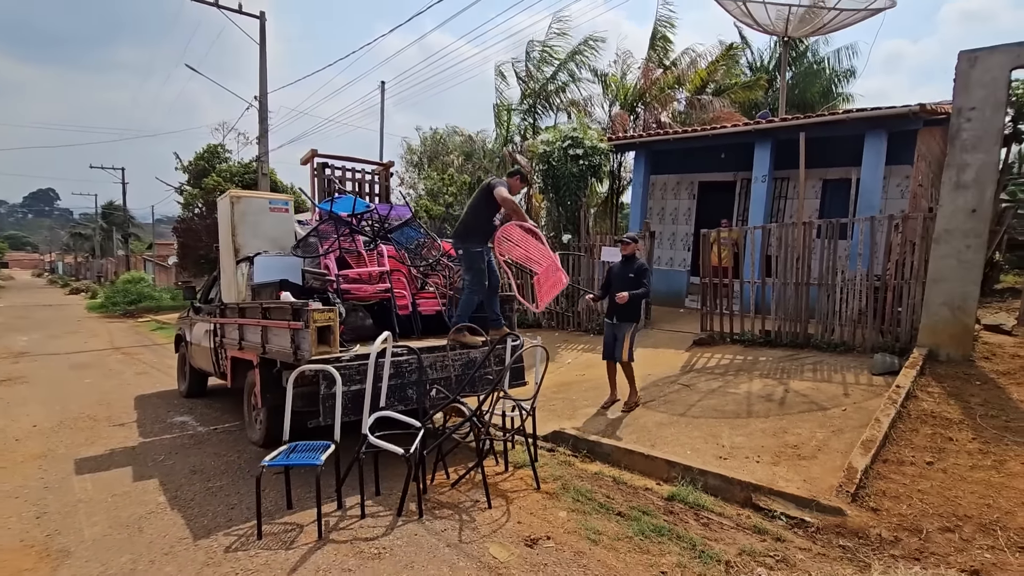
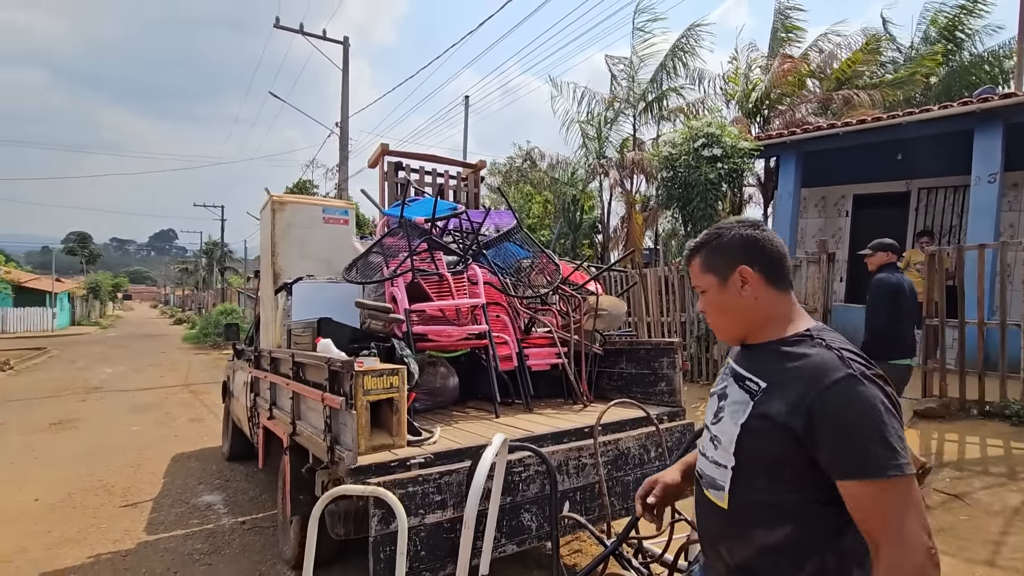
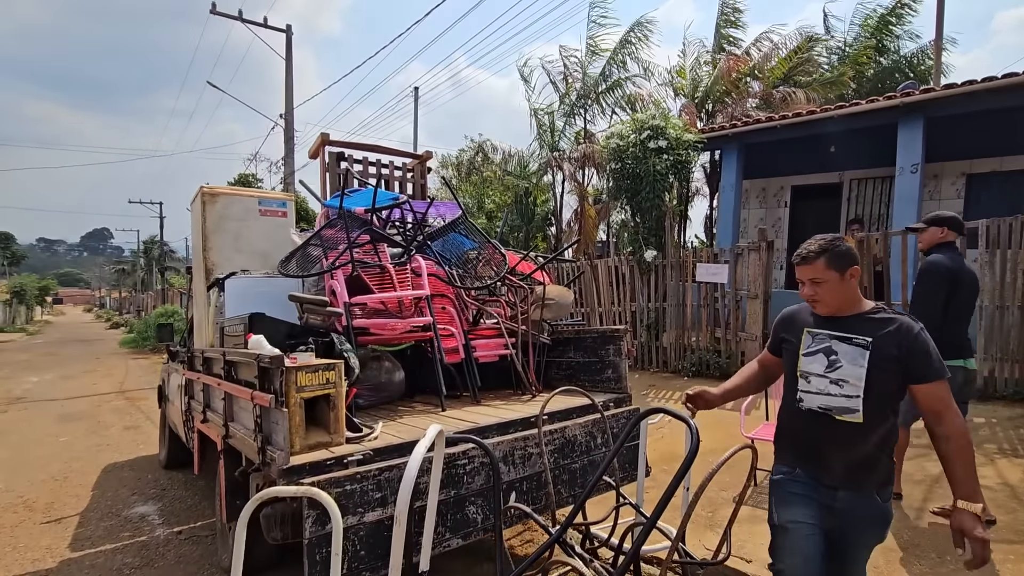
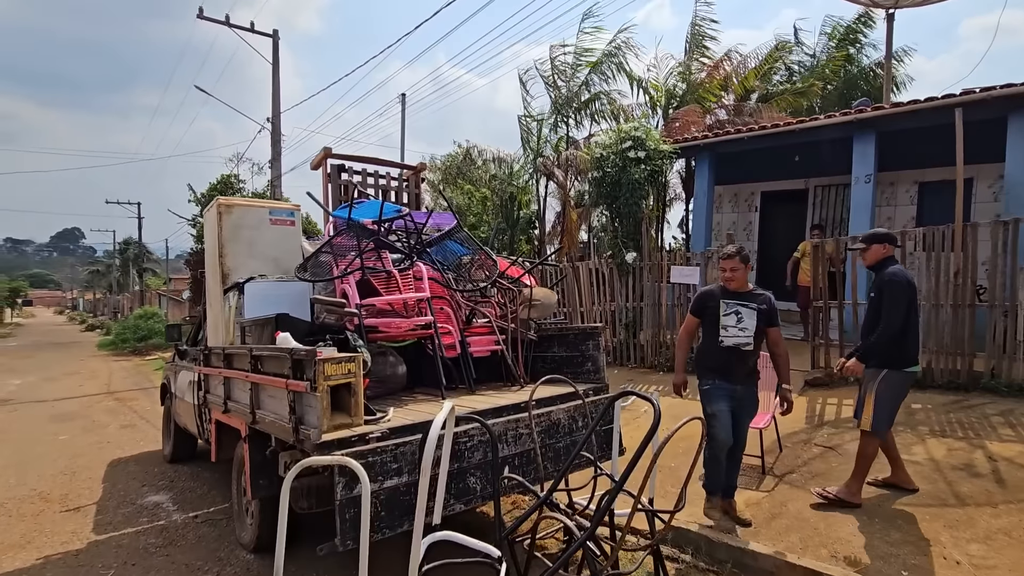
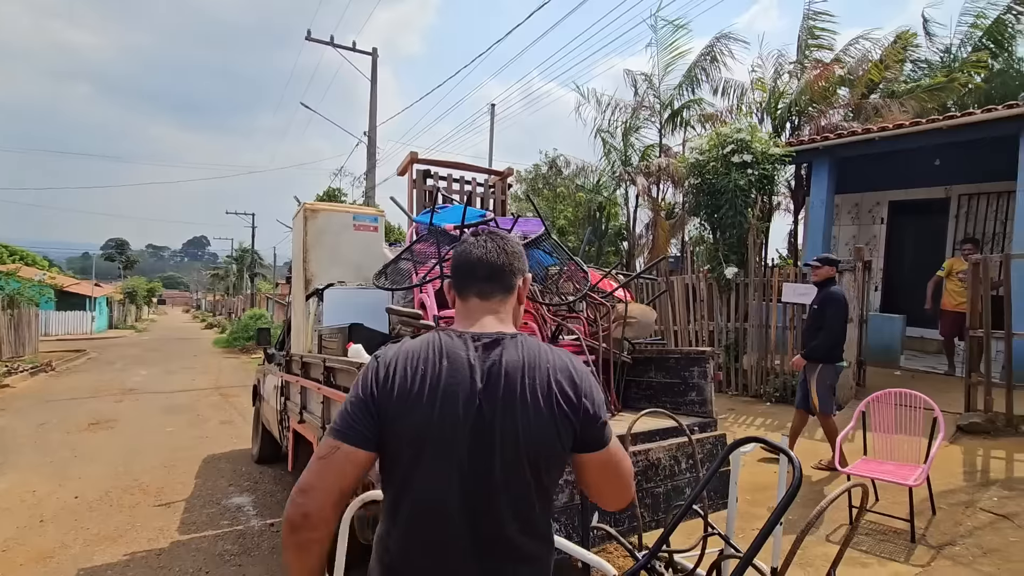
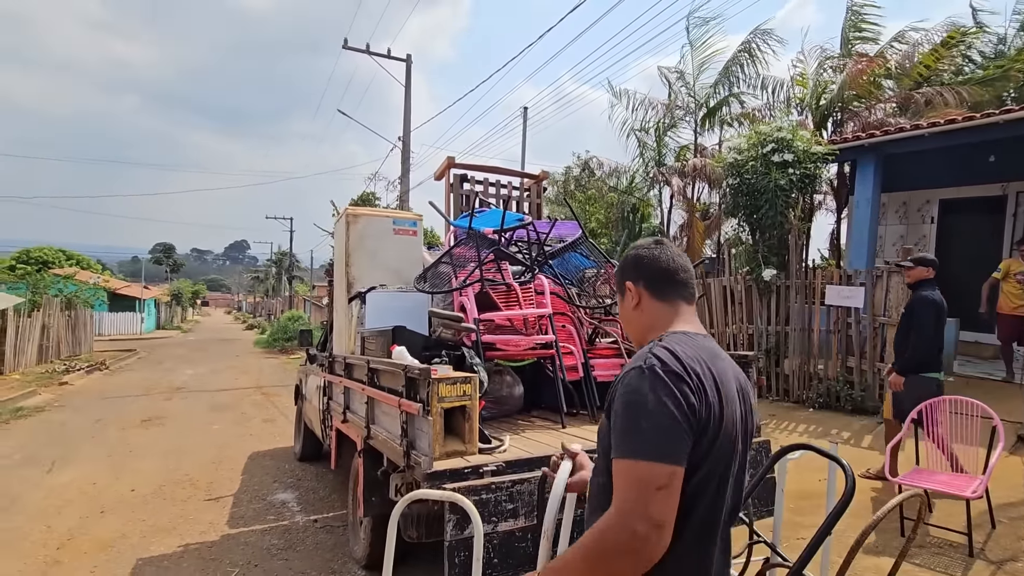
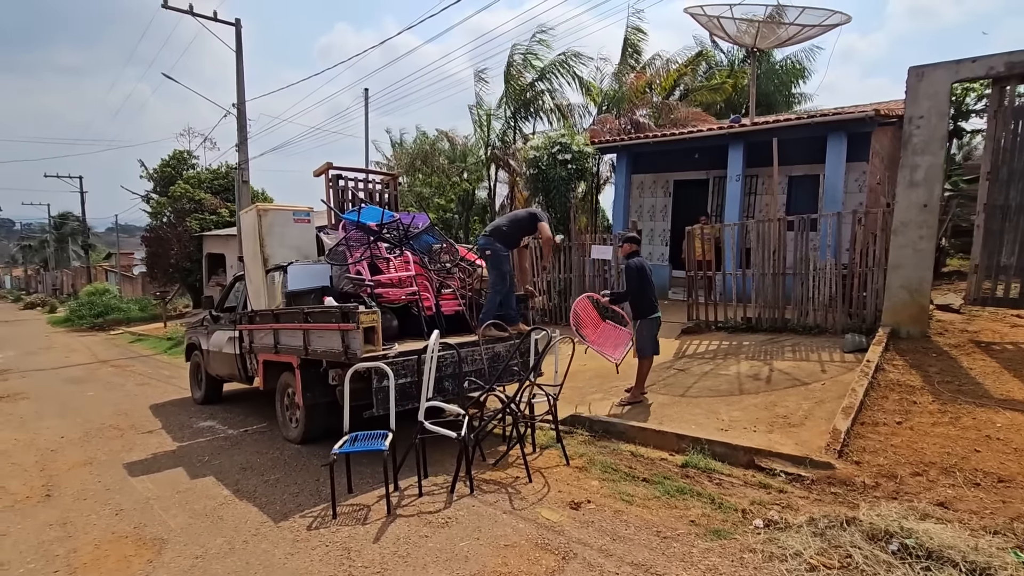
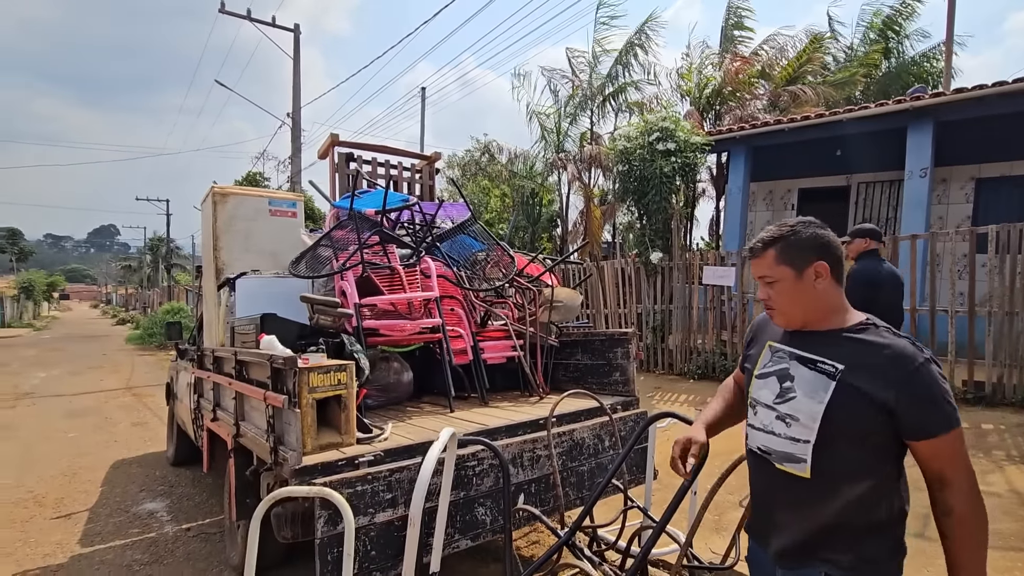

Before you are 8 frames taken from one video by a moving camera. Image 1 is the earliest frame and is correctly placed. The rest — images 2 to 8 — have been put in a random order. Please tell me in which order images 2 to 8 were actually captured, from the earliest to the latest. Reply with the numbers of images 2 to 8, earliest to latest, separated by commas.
7, 4, 3, 8, 2, 6, 5
